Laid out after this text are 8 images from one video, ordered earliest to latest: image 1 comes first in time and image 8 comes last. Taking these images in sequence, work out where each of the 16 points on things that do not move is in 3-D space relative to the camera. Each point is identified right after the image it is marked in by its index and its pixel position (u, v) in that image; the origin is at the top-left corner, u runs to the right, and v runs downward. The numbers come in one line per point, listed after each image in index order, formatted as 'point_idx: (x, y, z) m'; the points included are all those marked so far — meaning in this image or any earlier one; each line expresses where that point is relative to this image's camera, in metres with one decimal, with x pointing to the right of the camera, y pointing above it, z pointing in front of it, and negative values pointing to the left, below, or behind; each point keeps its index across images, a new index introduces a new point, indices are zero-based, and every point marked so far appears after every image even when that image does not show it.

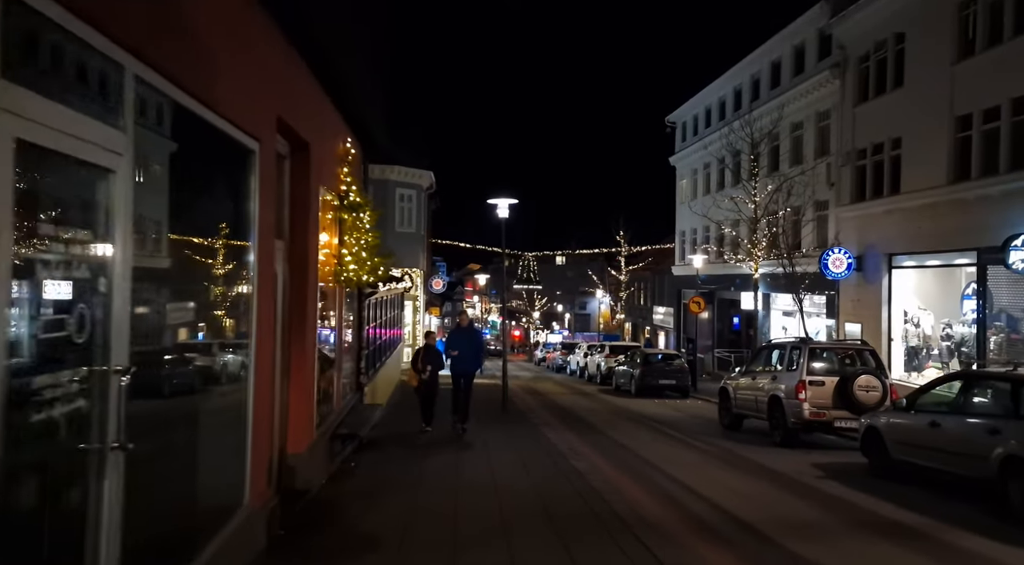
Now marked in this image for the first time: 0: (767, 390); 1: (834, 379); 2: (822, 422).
0: (+4.4, -1.9, +15.2) m
1: (+5.1, -1.5, +13.9) m
2: (+4.9, -2.2, +13.8) m
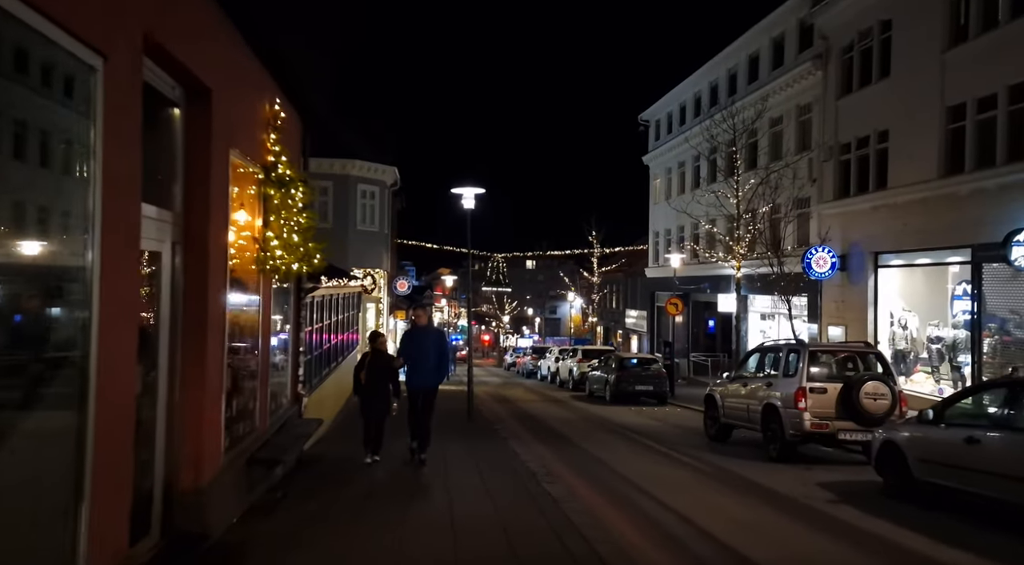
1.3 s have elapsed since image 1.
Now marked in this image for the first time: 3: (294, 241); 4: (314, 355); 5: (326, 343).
0: (+3.9, -1.8, +13.7) m
1: (+4.6, -1.5, +12.5) m
2: (+4.4, -2.1, +12.3) m
3: (-2.1, +0.4, +8.4) m
4: (-2.8, -1.0, +12.3) m
5: (-3.1, -1.0, +14.3) m
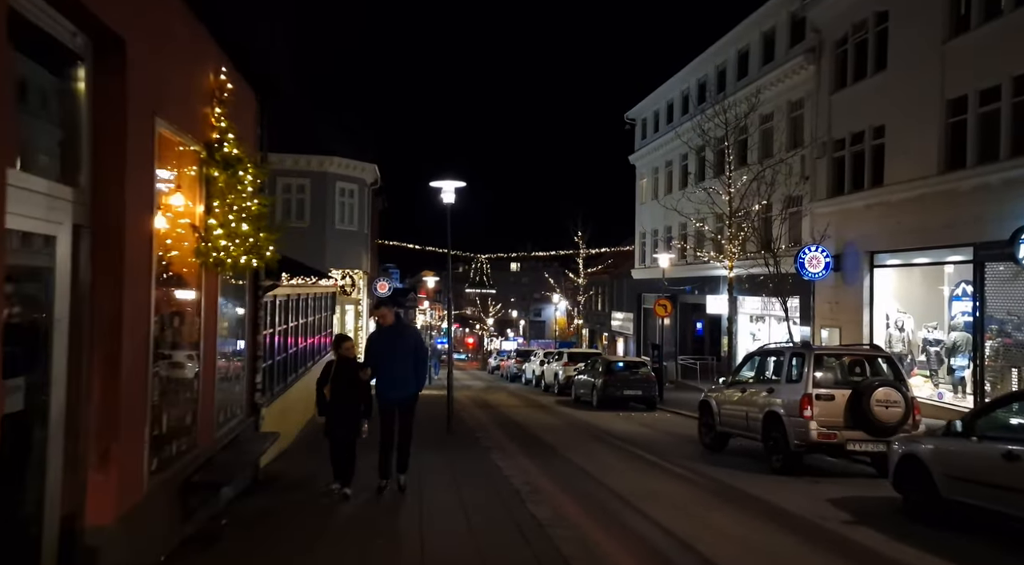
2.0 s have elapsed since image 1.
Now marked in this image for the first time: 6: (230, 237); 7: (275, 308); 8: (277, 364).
0: (+3.6, -1.8, +12.7) m
1: (+4.4, -1.4, +11.5) m
2: (+4.2, -2.1, +11.4) m
3: (-2.3, +0.4, +7.4) m
4: (-3.0, -1.0, +11.2) m
5: (-3.4, -1.0, +13.3) m
6: (-2.3, +0.4, +7.2) m
7: (-3.0, -0.3, +11.2) m
8: (-3.0, -1.1, +11.4) m
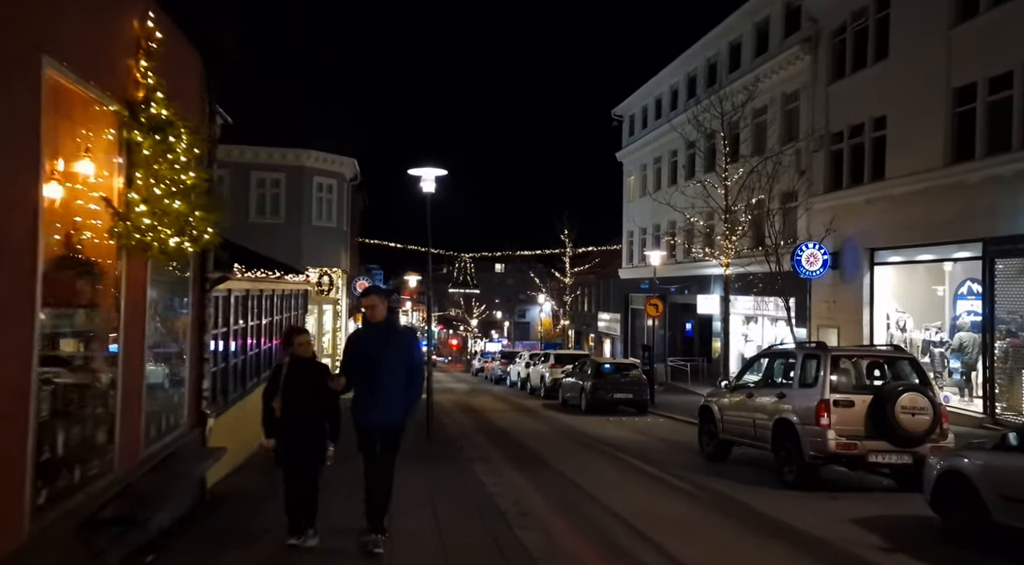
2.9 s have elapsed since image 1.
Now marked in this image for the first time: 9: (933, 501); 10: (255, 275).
0: (+3.4, -1.7, +11.6) m
1: (+4.2, -1.4, +10.4) m
2: (+4.0, -2.0, +10.3) m
3: (-2.4, +0.5, +6.1) m
4: (-3.2, -0.9, +10.0) m
5: (-3.6, -0.9, +12.0) m
6: (-2.4, +0.5, +6.0) m
7: (-3.2, -0.2, +9.9) m
8: (-3.2, -1.0, +10.1) m
9: (+3.9, -2.0, +8.2) m
10: (-3.0, +0.1, +10.3) m
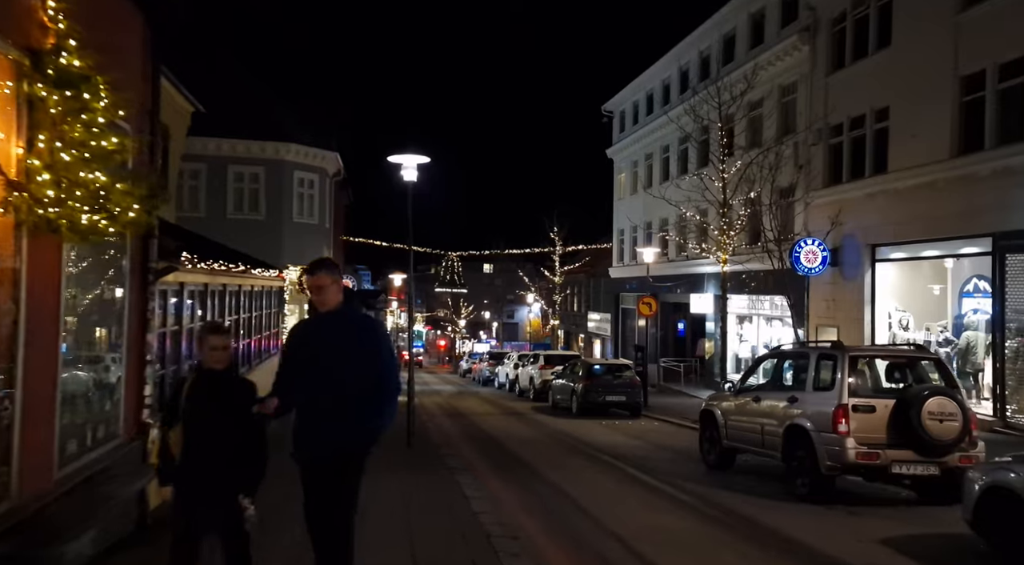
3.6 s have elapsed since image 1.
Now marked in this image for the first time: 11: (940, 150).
0: (+3.3, -1.6, +10.6) m
1: (+4.1, -1.3, +9.5) m
2: (+3.8, -2.0, +9.3) m
3: (-2.4, +0.6, +5.1) m
4: (-3.4, -0.9, +8.9) m
5: (-3.7, -0.9, +11.0) m
6: (-2.5, +0.5, +5.0) m
7: (-3.3, -0.2, +8.9) m
8: (-3.4, -0.9, +9.1) m
9: (+3.8, -1.9, +7.2) m
10: (-3.2, +0.2, +9.3) m
11: (+9.5, +3.0, +19.7) m
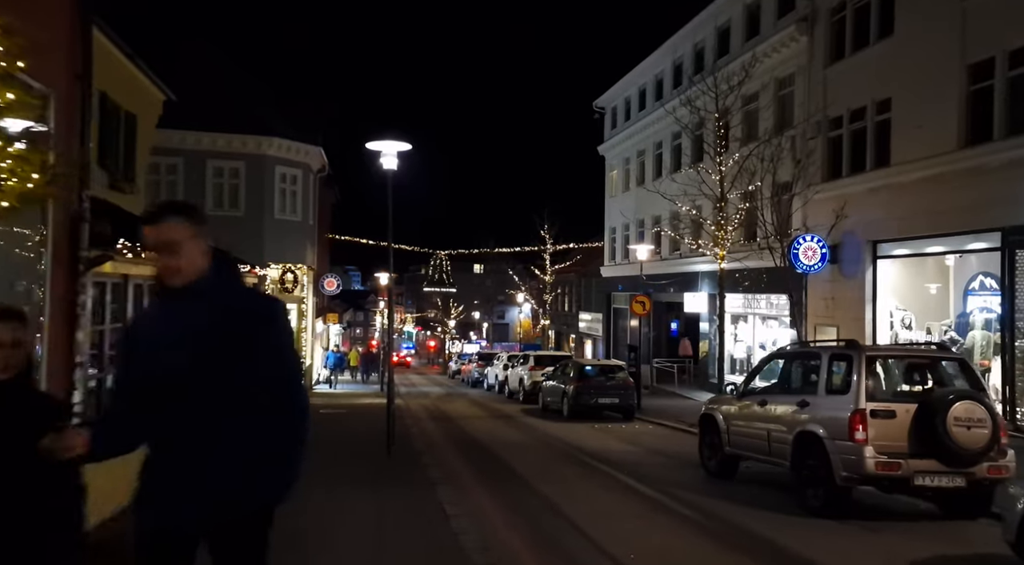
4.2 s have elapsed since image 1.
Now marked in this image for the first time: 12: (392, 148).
0: (+3.1, -1.6, +9.8) m
1: (+3.9, -1.2, +8.6) m
2: (+3.7, -1.9, +8.5) m
3: (-2.5, +0.7, +4.2) m
4: (-3.5, -0.8, +8.0) m
5: (-3.9, -0.8, +10.0) m
6: (-2.6, +0.6, +4.1) m
7: (-3.4, -0.1, +8.0) m
8: (-3.5, -0.8, +8.2) m
9: (+3.7, -1.9, +6.4) m
10: (-3.3, +0.2, +8.4) m
11: (+9.3, +3.0, +18.9) m
12: (-1.8, +2.0, +13.0) m
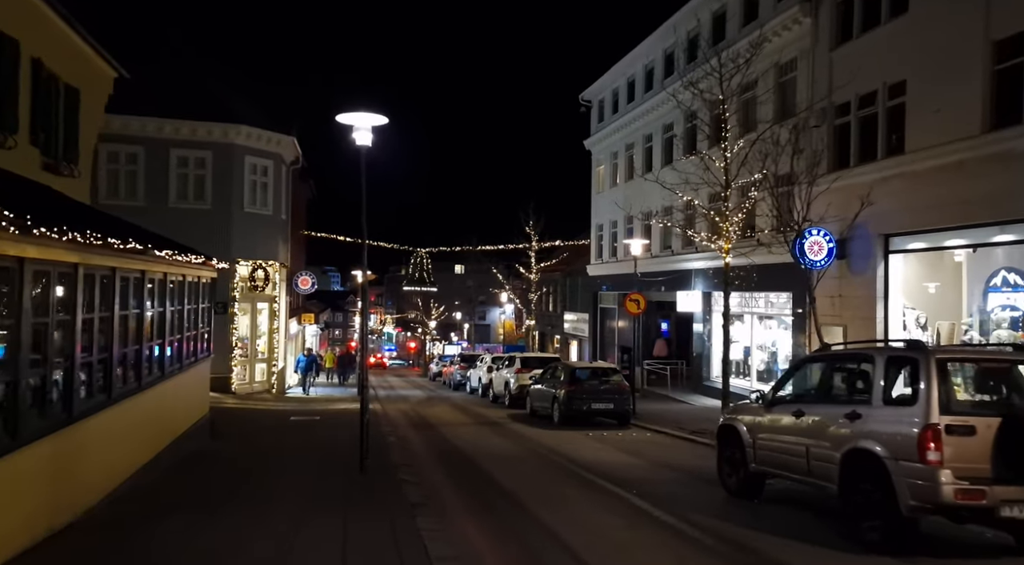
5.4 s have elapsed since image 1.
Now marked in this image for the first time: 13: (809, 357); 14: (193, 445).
0: (+3.0, -1.5, +8.3) m
1: (+3.9, -1.1, +7.1) m
2: (+3.7, -1.8, +7.0) m
3: (-2.5, +0.8, +2.6) m
4: (-3.5, -0.7, +6.3) m
5: (-3.9, -0.7, +8.4) m
6: (-2.5, +0.7, +2.4) m
7: (-3.5, 0.0, +6.3) m
8: (-3.5, -0.7, +6.5) m
9: (+3.7, -1.8, +4.9) m
10: (-3.3, +0.3, +6.7) m
11: (+9.0, +3.1, +17.5) m
12: (-1.9, +2.1, +11.4) m
13: (+3.1, -0.8, +9.4) m
14: (-5.4, -2.8, +14.9) m
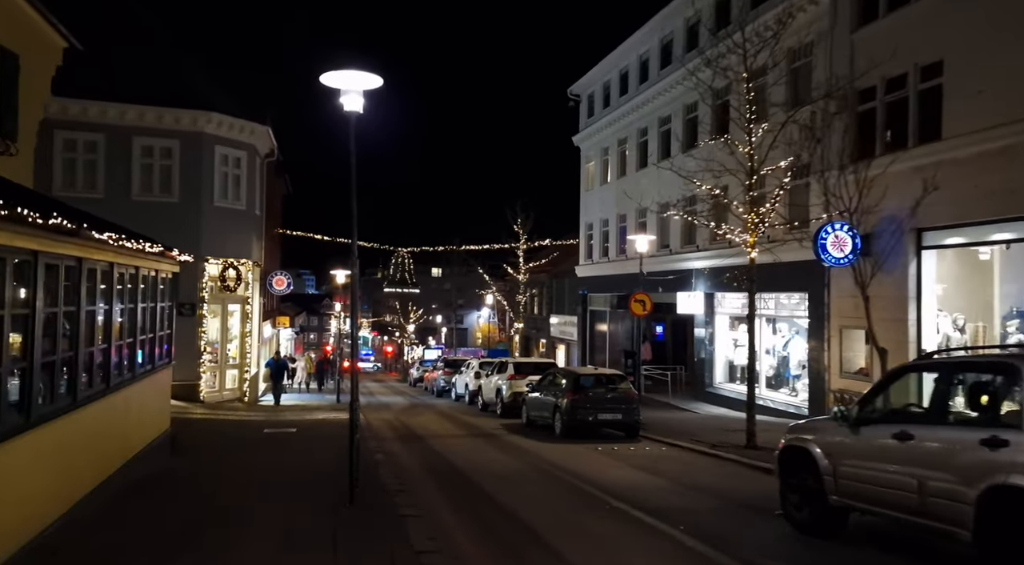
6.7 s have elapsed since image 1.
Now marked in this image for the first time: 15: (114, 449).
0: (+3.4, -1.4, +6.5) m
1: (+4.2, -1.0, +5.3) m
2: (+4.0, -1.7, +5.2) m
3: (-2.0, +0.9, +0.6) m
4: (-3.1, -0.6, +4.4) m
5: (-3.6, -0.6, +6.4) m
6: (-2.1, +0.8, +0.5) m
7: (-3.1, +0.1, +4.3) m
8: (-3.1, -0.6, +4.5) m
9: (+4.1, -1.7, +3.1) m
10: (-3.0, +0.4, +4.7) m
11: (+9.1, +3.2, +15.9) m
12: (-1.7, +2.2, +9.4) m
13: (+3.4, -0.7, +7.6) m
14: (-5.3, -2.7, +12.9) m
15: (-5.0, -2.1, +11.2) m
